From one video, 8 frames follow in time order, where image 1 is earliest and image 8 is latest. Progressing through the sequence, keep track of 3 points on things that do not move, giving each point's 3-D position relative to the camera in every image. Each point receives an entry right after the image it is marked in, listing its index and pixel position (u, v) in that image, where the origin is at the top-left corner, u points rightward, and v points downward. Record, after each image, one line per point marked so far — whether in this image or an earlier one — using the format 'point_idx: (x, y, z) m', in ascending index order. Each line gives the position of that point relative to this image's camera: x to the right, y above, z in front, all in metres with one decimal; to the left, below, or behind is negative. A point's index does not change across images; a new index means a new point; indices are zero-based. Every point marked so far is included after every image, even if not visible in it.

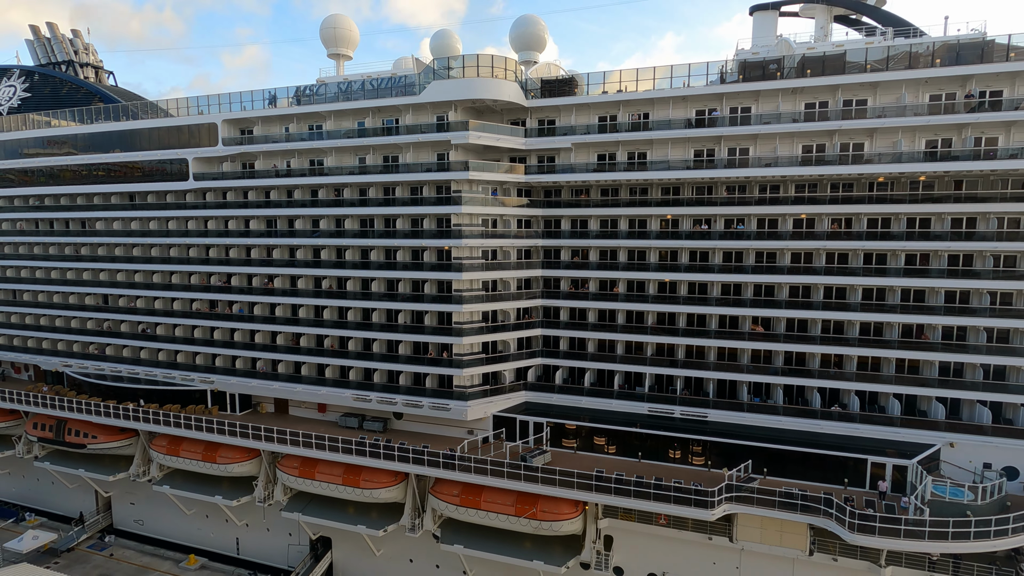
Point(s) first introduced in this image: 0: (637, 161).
0: (+4.1, +4.3, +18.4) m
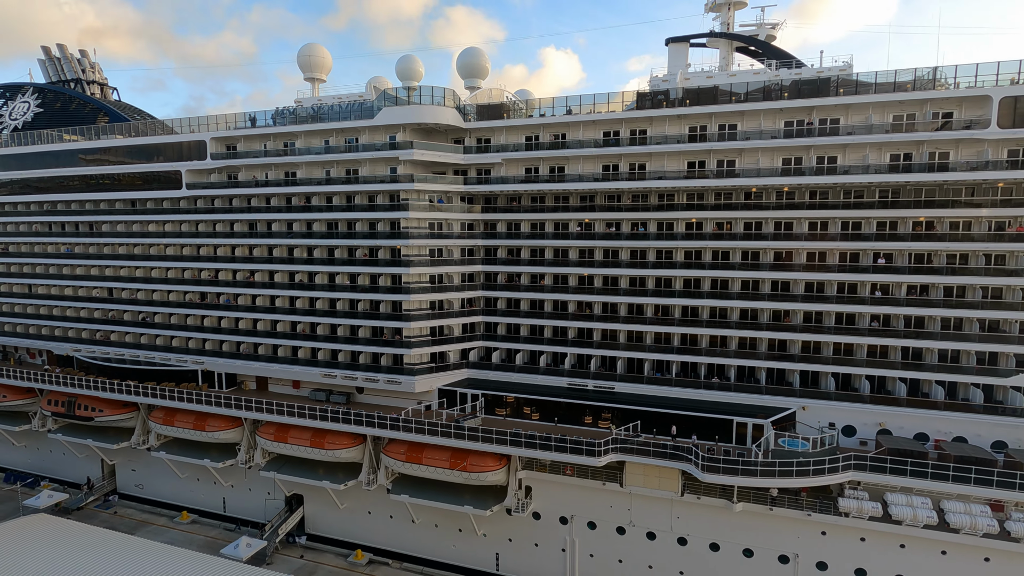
0: (+1.6, +4.6, +21.9) m
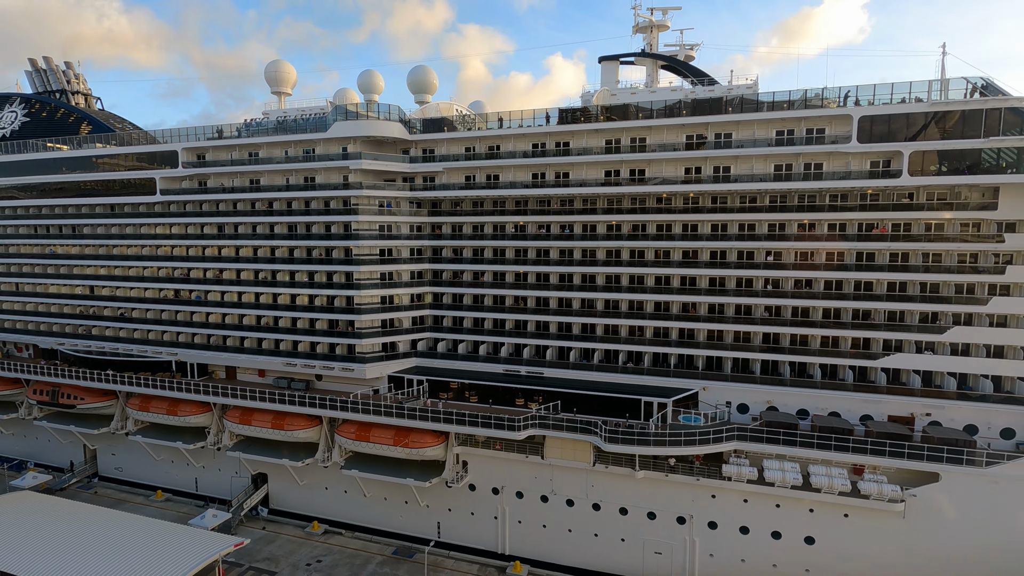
0: (-1.0, +4.8, +24.3) m
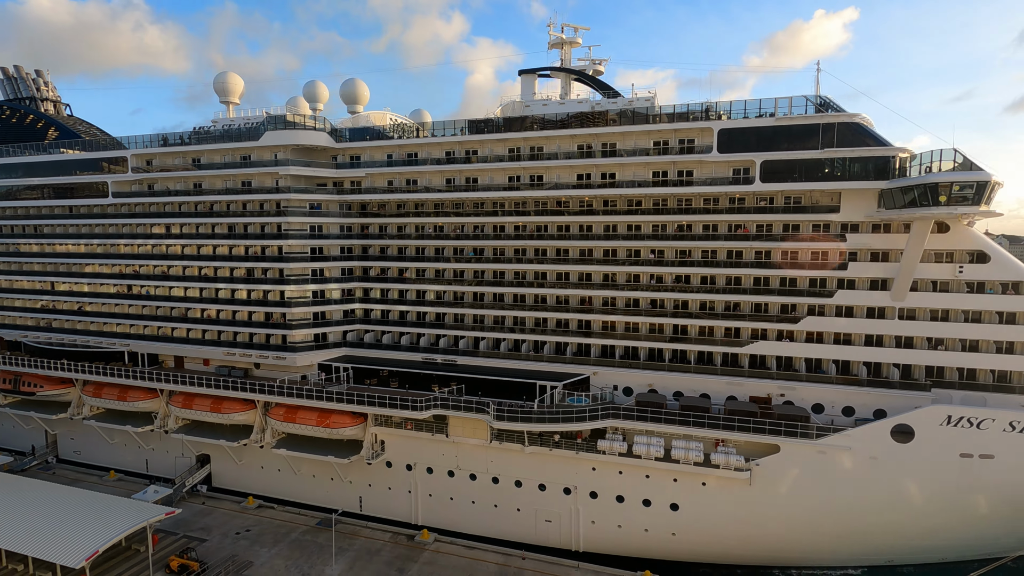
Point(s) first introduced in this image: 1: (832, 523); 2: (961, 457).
0: (-5.1, +5.0, +26.6) m
1: (+11.7, -8.5, +19.6) m
2: (+15.0, -5.7, +18.0) m
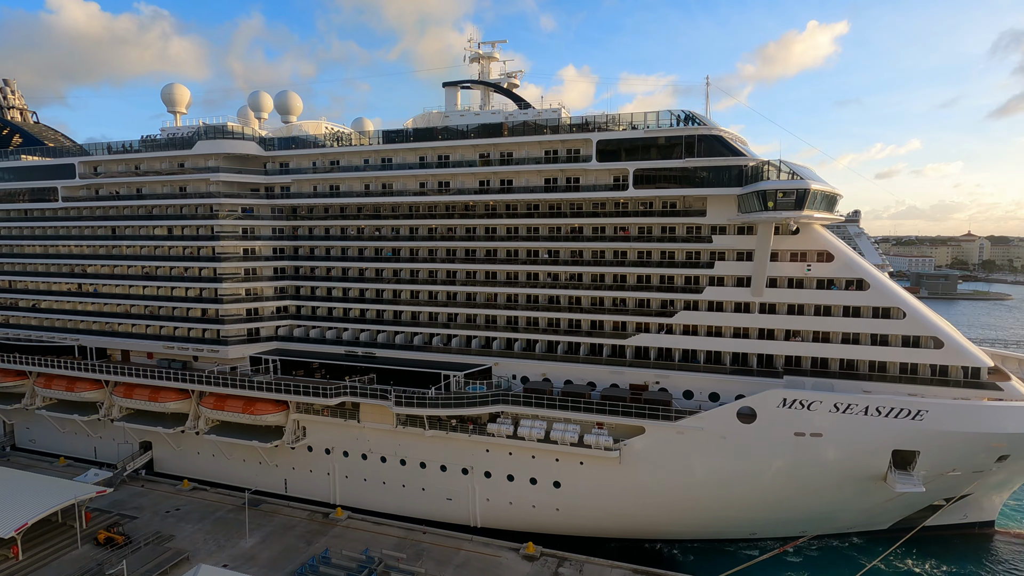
0: (-9.5, +5.1, +28.7) m
1: (+7.3, -8.4, +21.7) m
2: (+10.6, -5.5, +20.0) m
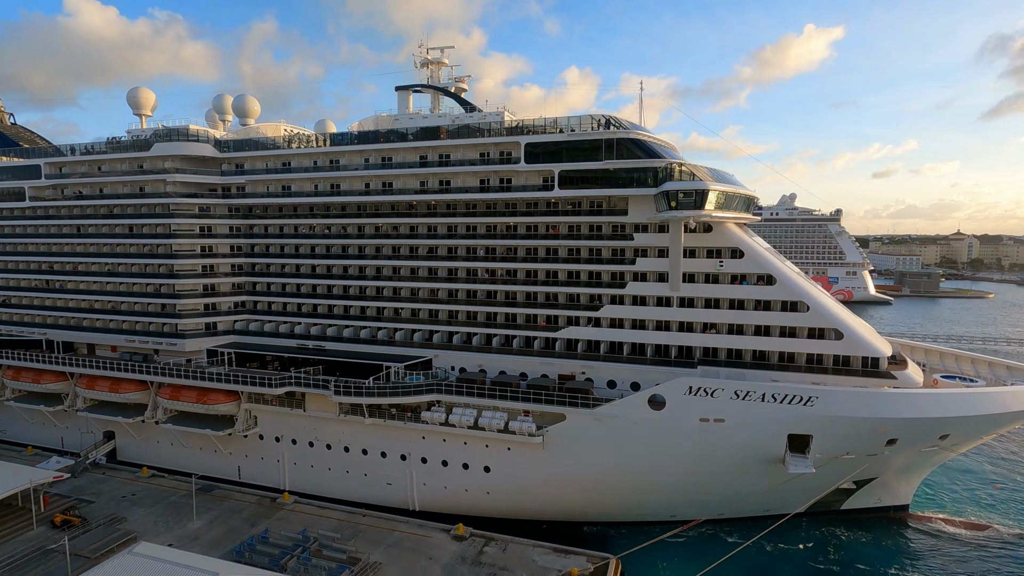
0: (-12.6, +5.4, +30.0) m
1: (+4.2, -8.2, +23.0) m
2: (+7.5, -5.3, +21.3) m
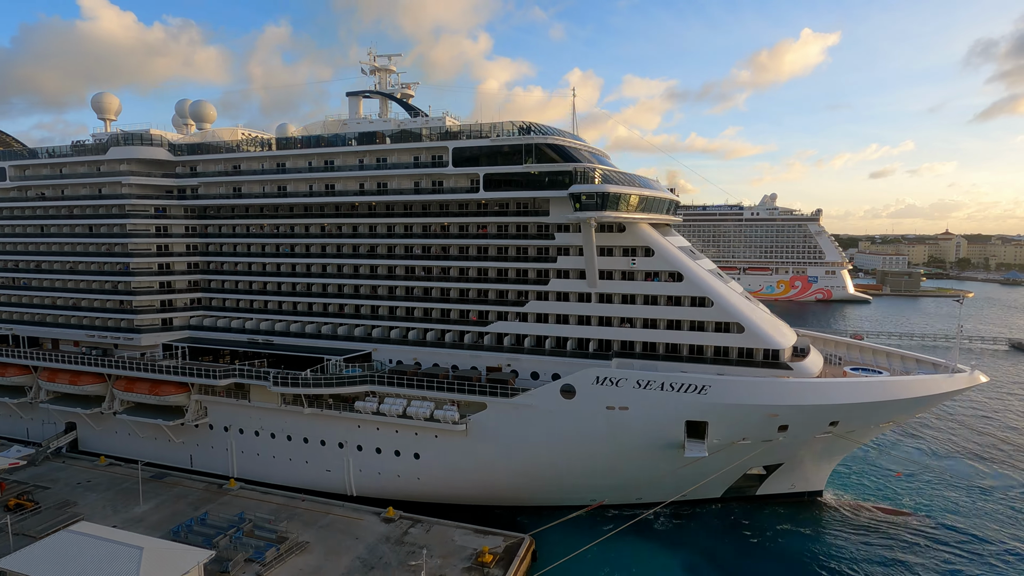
0: (-16.0, +5.5, +31.4) m
1: (+0.8, -8.0, +24.4) m
2: (+4.1, -5.1, +22.8) m
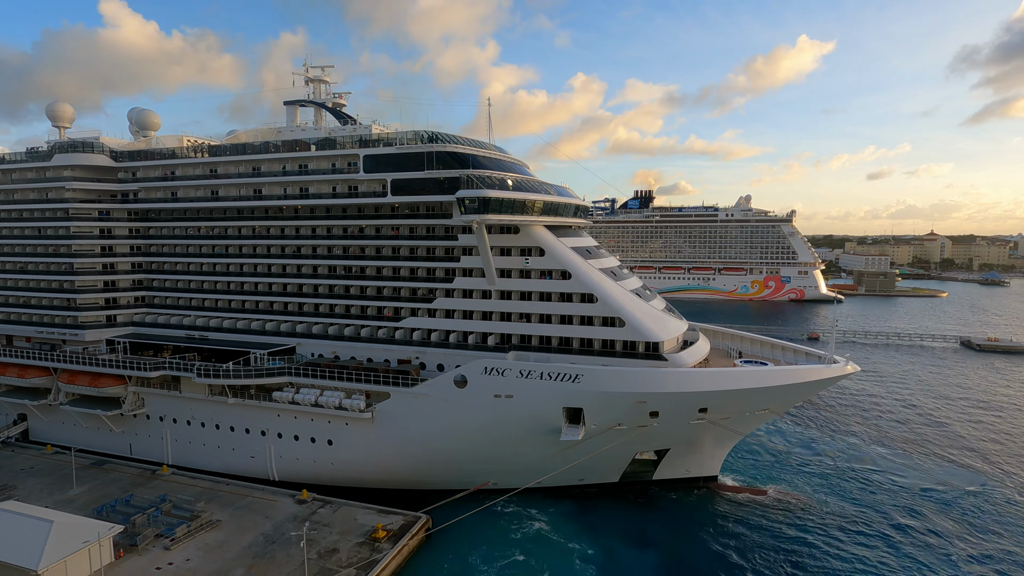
0: (-20.8, +5.6, +33.3) m
1: (-4.0, -7.9, +26.3) m
2: (-0.7, -5.0, +24.6) m
